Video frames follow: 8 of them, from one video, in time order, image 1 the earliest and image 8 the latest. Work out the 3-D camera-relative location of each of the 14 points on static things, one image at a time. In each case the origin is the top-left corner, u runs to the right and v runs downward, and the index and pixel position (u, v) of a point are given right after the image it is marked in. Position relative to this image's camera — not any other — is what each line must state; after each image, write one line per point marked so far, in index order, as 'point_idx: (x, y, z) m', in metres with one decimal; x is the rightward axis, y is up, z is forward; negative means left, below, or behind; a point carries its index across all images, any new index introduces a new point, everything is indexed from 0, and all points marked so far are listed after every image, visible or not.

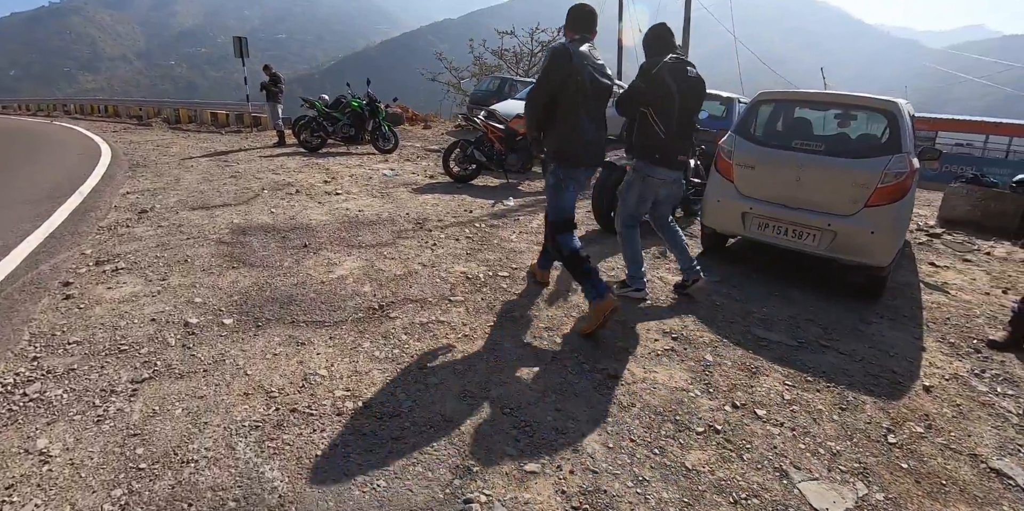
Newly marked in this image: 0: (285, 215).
0: (-2.2, +0.4, +5.5) m
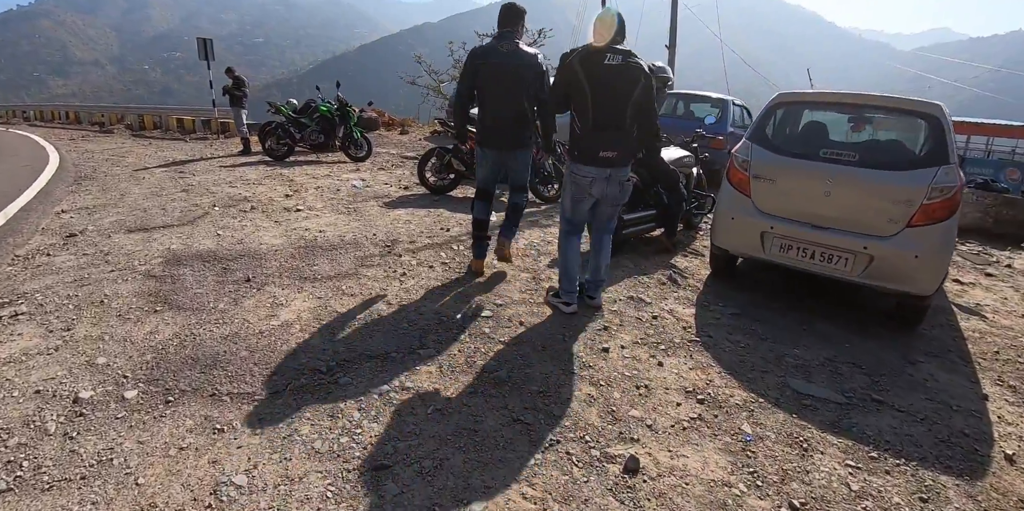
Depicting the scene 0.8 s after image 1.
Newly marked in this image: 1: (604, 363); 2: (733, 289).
0: (-2.4, +0.1, +4.8) m
1: (+0.5, -0.6, +2.9) m
2: (+1.7, -0.3, +4.3) m
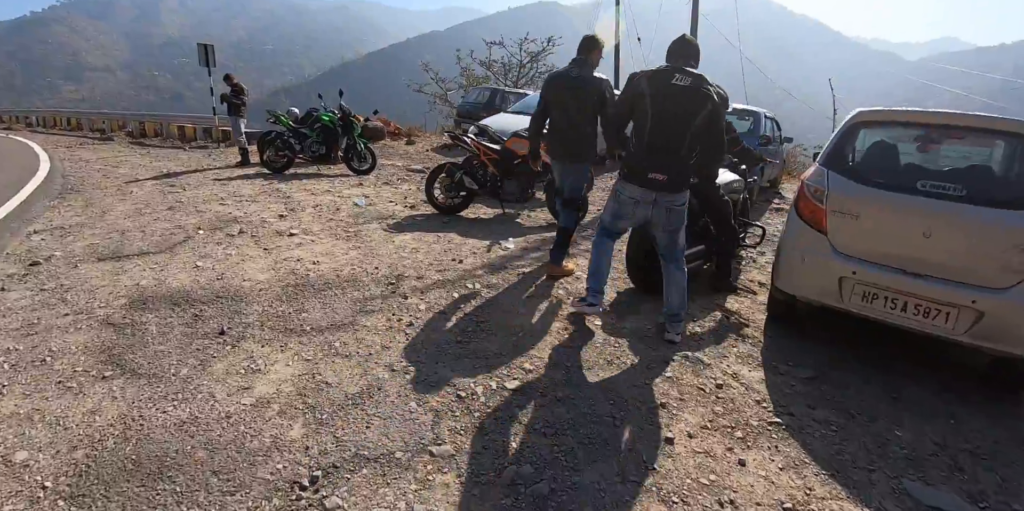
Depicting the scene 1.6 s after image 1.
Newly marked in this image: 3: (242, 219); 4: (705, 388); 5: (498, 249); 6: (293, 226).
0: (-2.2, -0.1, +4.1) m
1: (+0.6, -0.8, +2.3) m
2: (+1.9, -0.6, +3.7) m
3: (-2.8, +0.4, +5.9) m
4: (+1.0, -0.7, +2.9) m
5: (-0.1, 0.0, +5.1) m
6: (-2.2, +0.3, +5.6) m
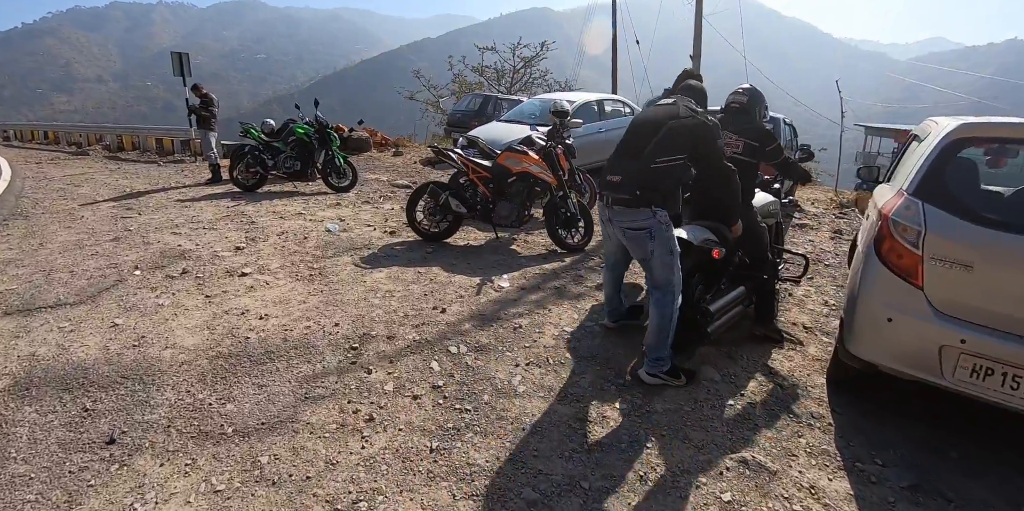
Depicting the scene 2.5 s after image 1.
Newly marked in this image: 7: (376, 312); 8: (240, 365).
0: (-2.3, -0.5, +3.3) m
1: (+0.6, -1.1, +1.4) m
2: (+1.9, -0.8, +2.8) m
3: (-2.9, 0.0, +5.0) m
4: (+1.0, -1.0, +2.0) m
5: (-0.2, -0.3, +4.3) m
6: (-2.2, -0.1, +4.7) m
7: (-0.9, -0.4, +3.7) m
8: (-1.4, -0.6, +2.9) m
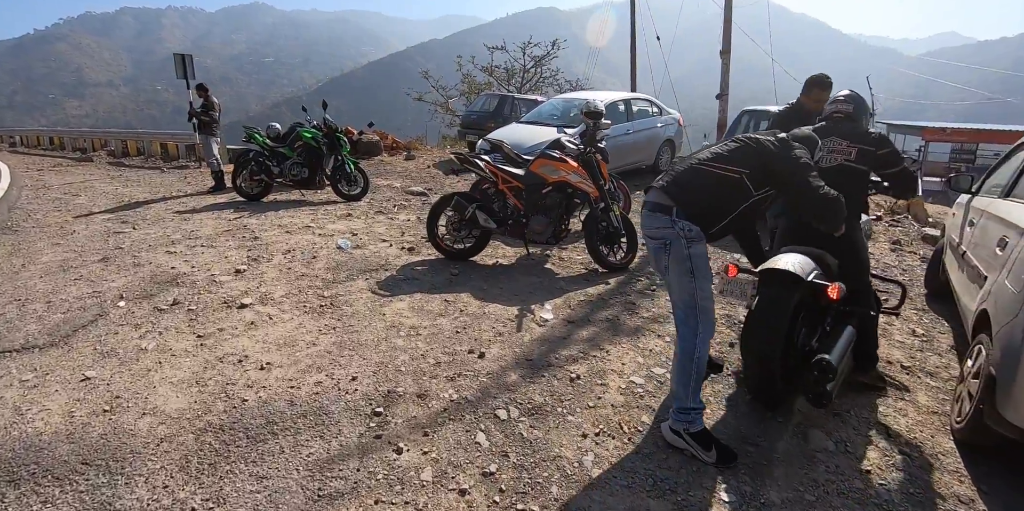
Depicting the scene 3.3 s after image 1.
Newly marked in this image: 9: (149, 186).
0: (-2.0, -0.7, +2.7) m
1: (+0.9, -1.3, +0.8) m
2: (+2.1, -1.0, +2.2) m
3: (-2.6, -0.2, +4.4) m
4: (+1.2, -1.1, +1.4) m
5: (+0.1, -0.5, +3.6) m
6: (-1.9, -0.2, +4.1) m
7: (-0.6, -0.6, +3.0) m
8: (-1.1, -0.8, +2.2) m
9: (-7.2, +1.4, +11.1) m
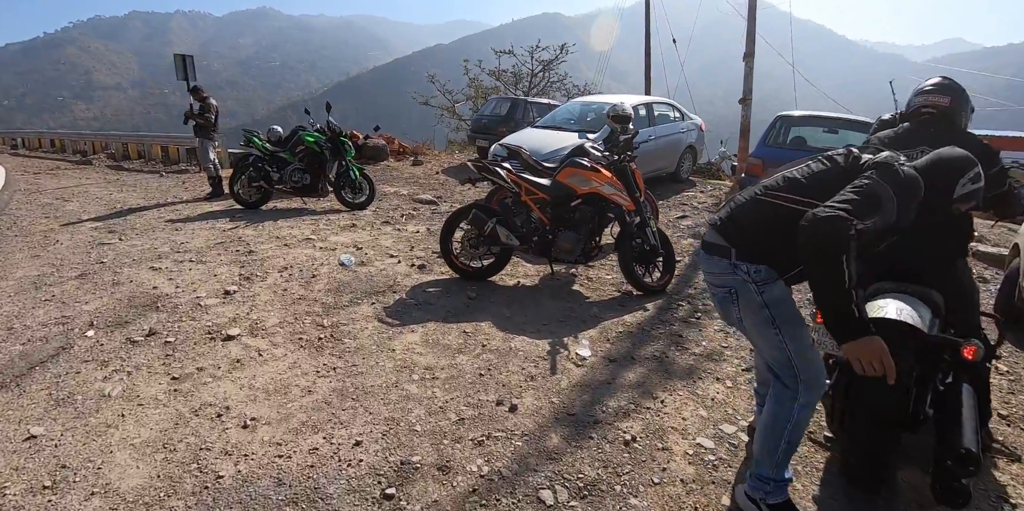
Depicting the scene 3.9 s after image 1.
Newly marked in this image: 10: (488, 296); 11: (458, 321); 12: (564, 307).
0: (-1.8, -0.8, +2.2) m
1: (+1.1, -1.4, +0.2) m
2: (+2.3, -1.2, +1.6) m
3: (-2.4, -0.3, +3.9) m
4: (+1.4, -1.3, +0.8) m
5: (+0.3, -0.6, +3.1) m
6: (-1.7, -0.4, +3.6) m
7: (-0.4, -0.7, +2.5) m
8: (-1.0, -0.9, +1.7) m
9: (-6.9, +1.2, +10.6) m
10: (-0.2, -0.3, +4.1) m
11: (-0.4, -0.4, +3.6) m
12: (+0.4, -0.4, +4.1) m
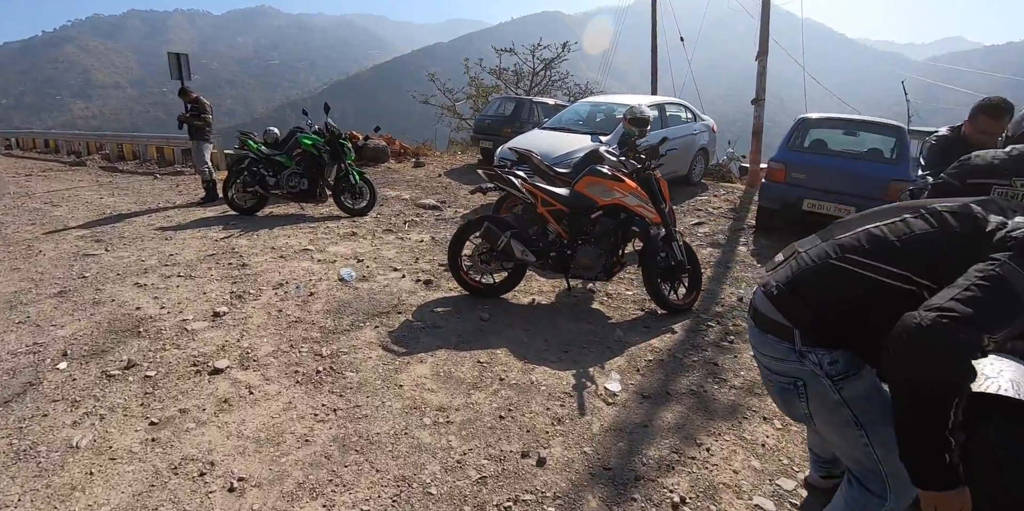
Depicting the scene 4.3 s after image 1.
0: (-1.7, -0.9, +1.8) m
1: (+1.2, -1.6, -0.1) m
2: (+2.4, -1.3, +1.3) m
3: (-2.3, -0.4, +3.6) m
4: (+1.5, -1.4, +0.5) m
5: (+0.4, -0.7, +2.8) m
6: (-1.6, -0.5, +3.2) m
7: (-0.3, -0.8, +2.2) m
8: (-0.8, -1.0, +1.4) m
9: (-6.9, +1.1, +10.2) m
10: (-0.1, -0.4, +3.8) m
11: (-0.2, -0.5, +3.3) m
12: (+0.5, -0.5, +3.7) m
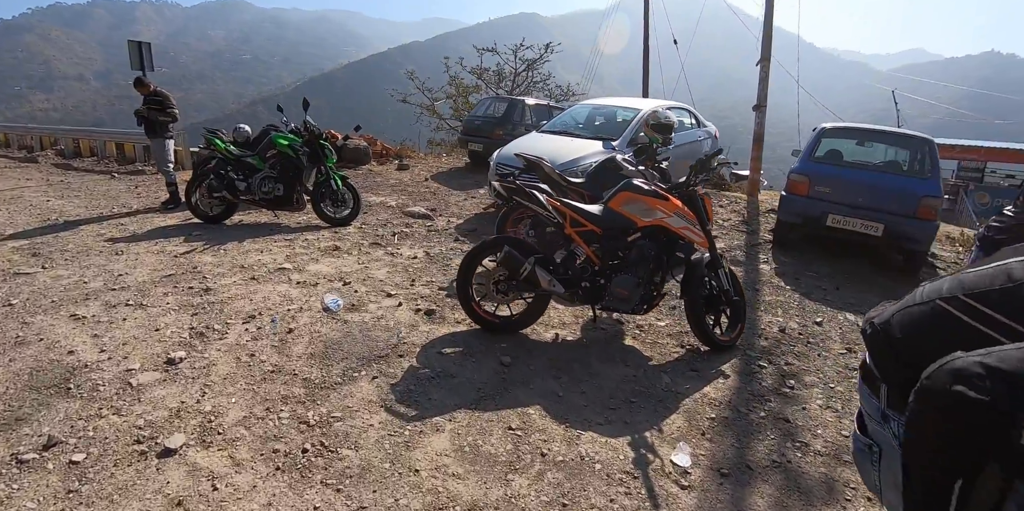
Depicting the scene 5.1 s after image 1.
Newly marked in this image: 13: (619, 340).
0: (-1.5, -1.1, +1.1) m
1: (+1.5, -1.7, -0.7) m
2: (+2.7, -1.5, +0.8) m
3: (-2.1, -0.6, +2.8) m
4: (+1.8, -1.6, -0.1) m
5: (+0.6, -0.9, +2.1) m
6: (-1.5, -0.7, +2.5) m
7: (-0.1, -1.0, +1.5) m
8: (-0.6, -1.2, +0.7) m
9: (-7.0, +1.0, +9.3) m
10: (+0.1, -0.6, +3.2) m
11: (-0.1, -0.7, +2.6) m
12: (+0.6, -0.7, +3.1) m
13: (+0.7, -0.5, +3.6) m
